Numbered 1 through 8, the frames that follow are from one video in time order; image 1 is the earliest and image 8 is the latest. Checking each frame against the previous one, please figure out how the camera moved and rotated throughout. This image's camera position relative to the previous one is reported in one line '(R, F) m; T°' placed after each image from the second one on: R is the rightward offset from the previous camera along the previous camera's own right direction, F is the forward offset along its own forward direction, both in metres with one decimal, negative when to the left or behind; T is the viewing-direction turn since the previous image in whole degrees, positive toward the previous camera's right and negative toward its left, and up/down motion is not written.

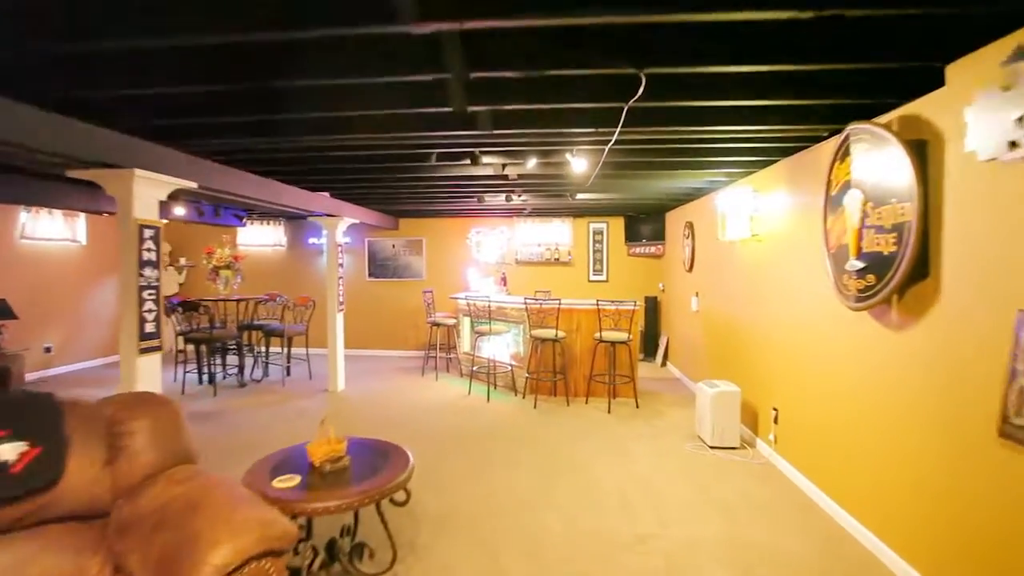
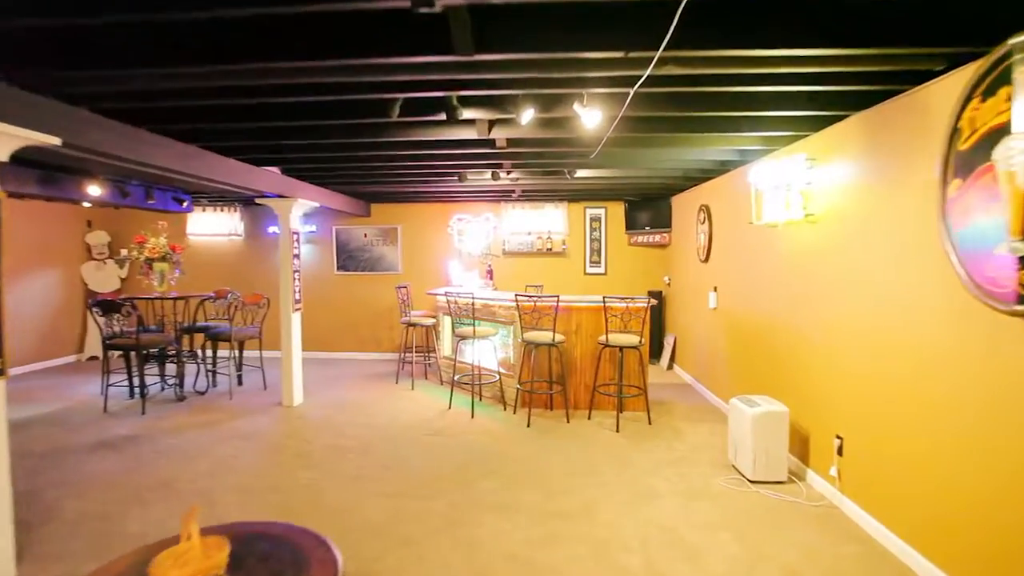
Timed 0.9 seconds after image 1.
(0.0, +0.9) m; +2°
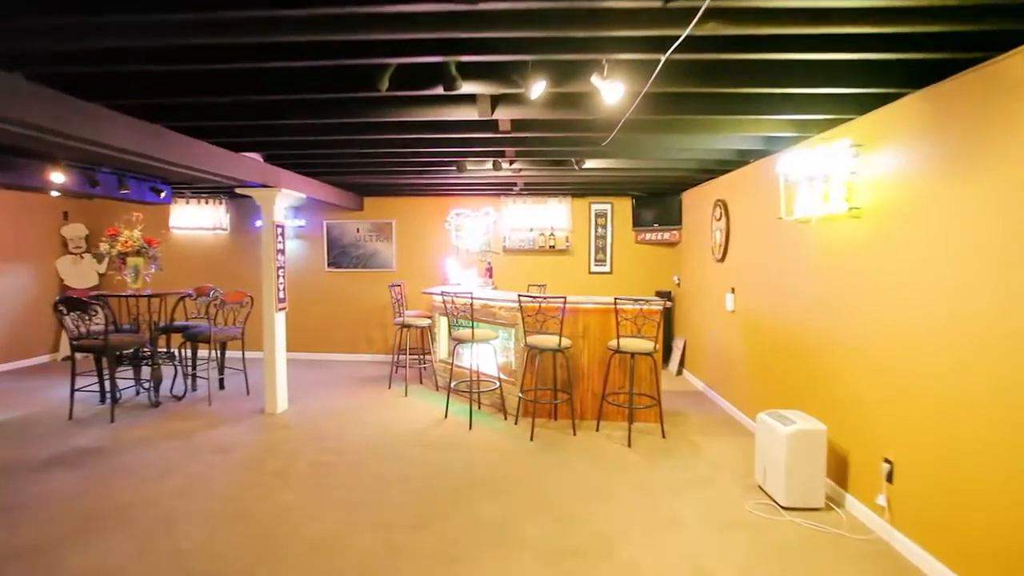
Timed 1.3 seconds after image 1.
(0.0, +0.4) m; 0°
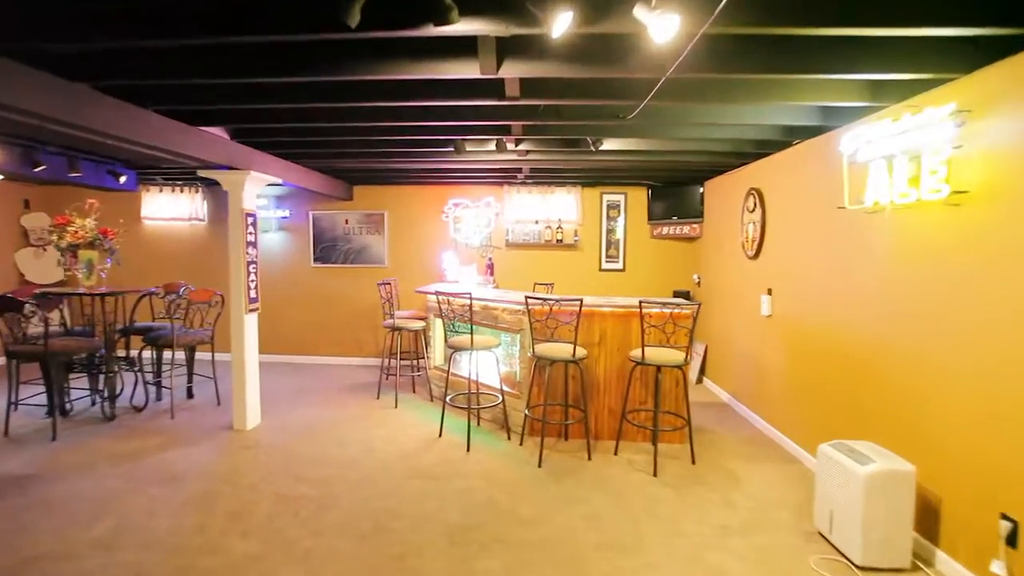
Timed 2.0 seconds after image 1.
(0.0, +0.6) m; 0°
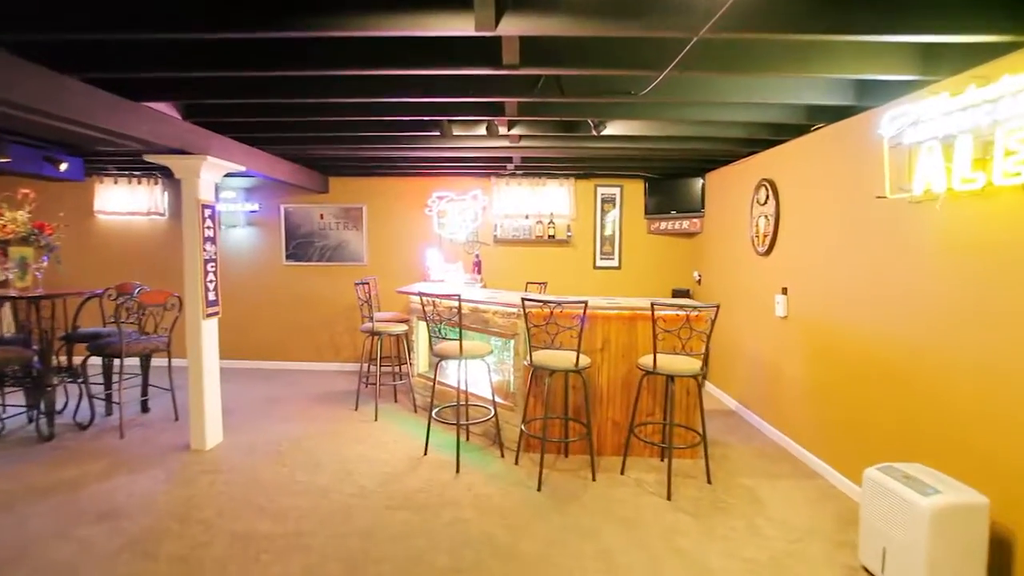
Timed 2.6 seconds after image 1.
(-0.1, +0.4) m; +2°
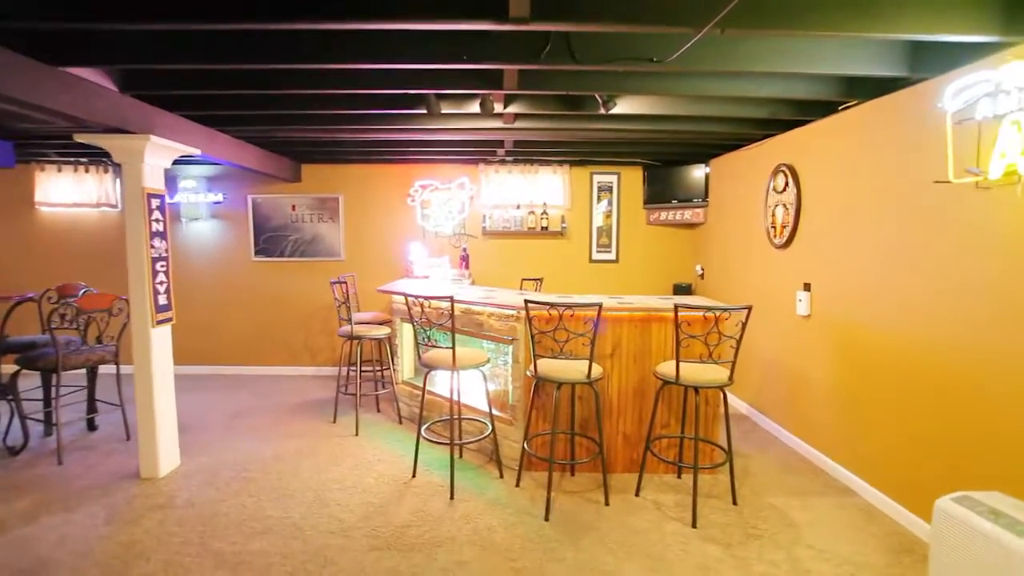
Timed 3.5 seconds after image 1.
(-0.1, +0.4) m; +2°
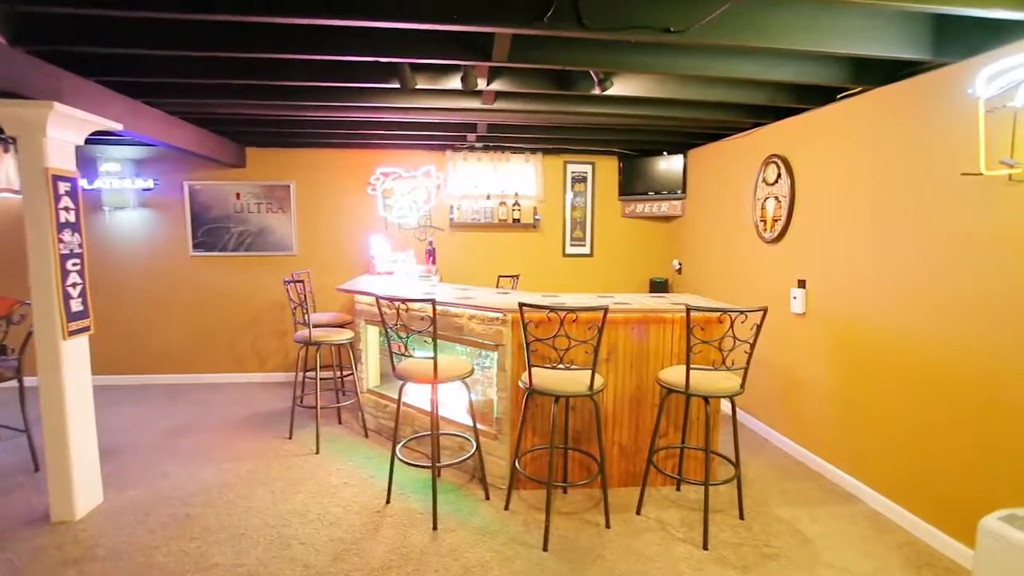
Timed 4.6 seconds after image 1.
(-0.2, +0.4) m; +5°
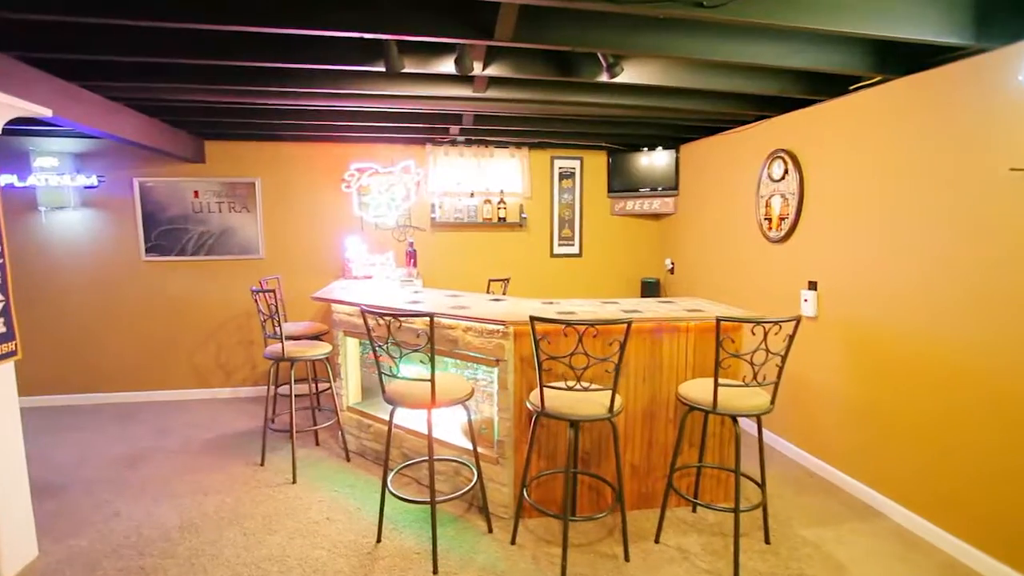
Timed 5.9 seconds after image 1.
(-0.2, +0.3) m; +3°
